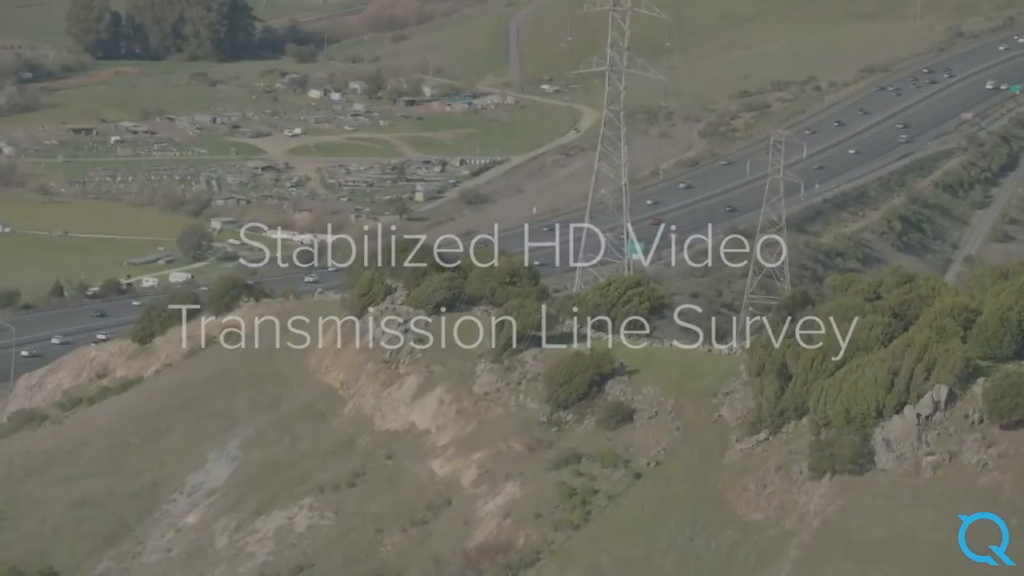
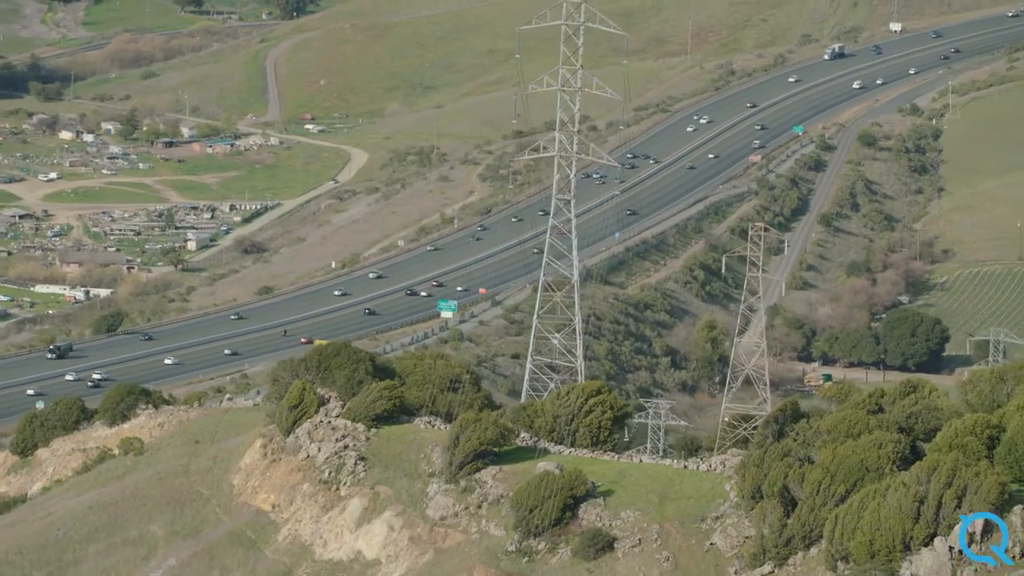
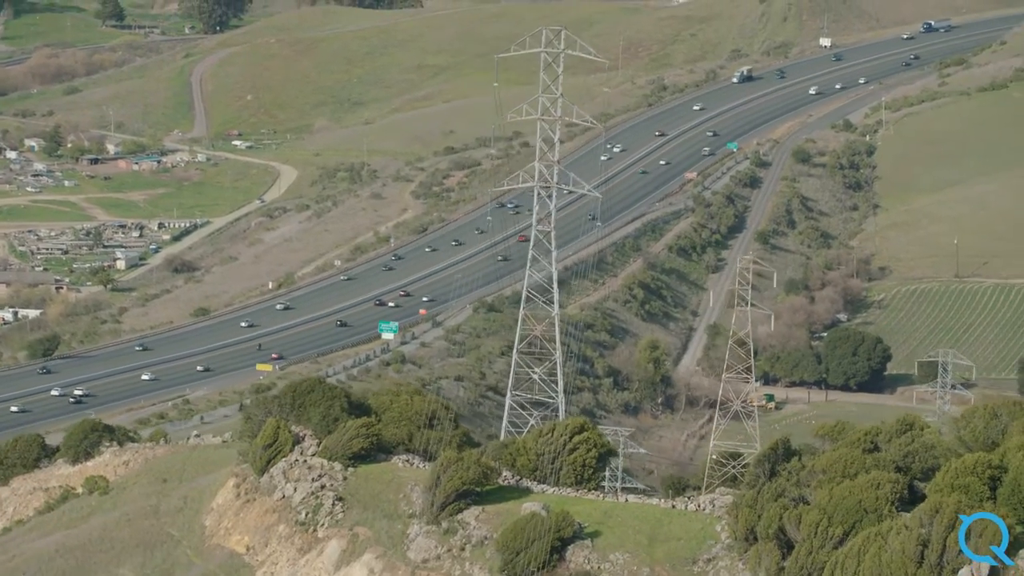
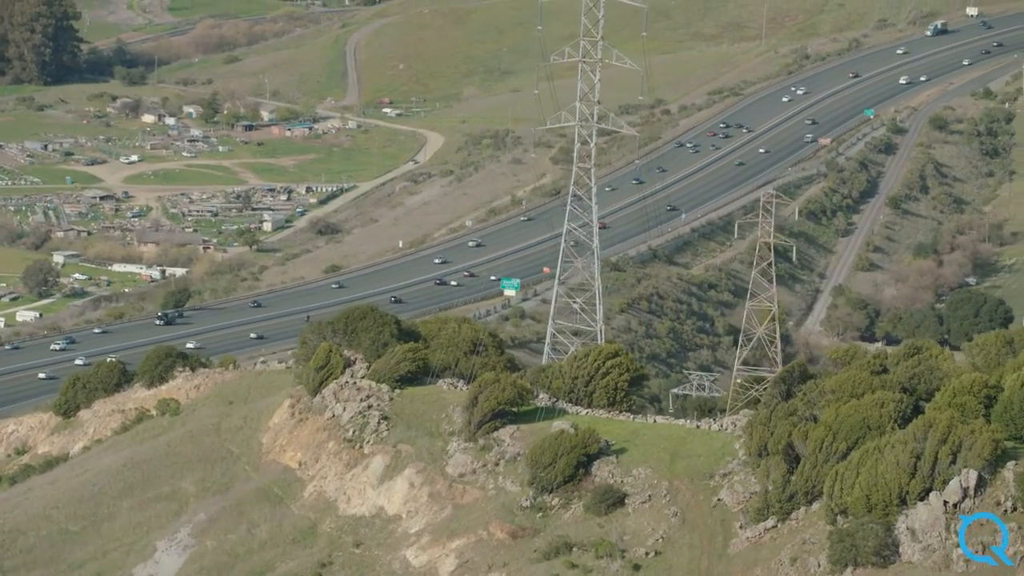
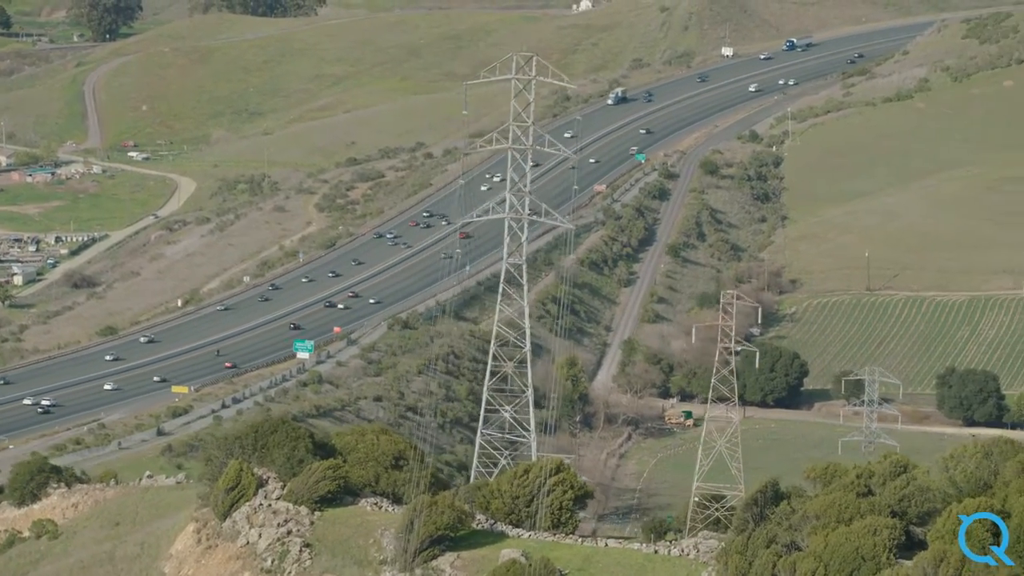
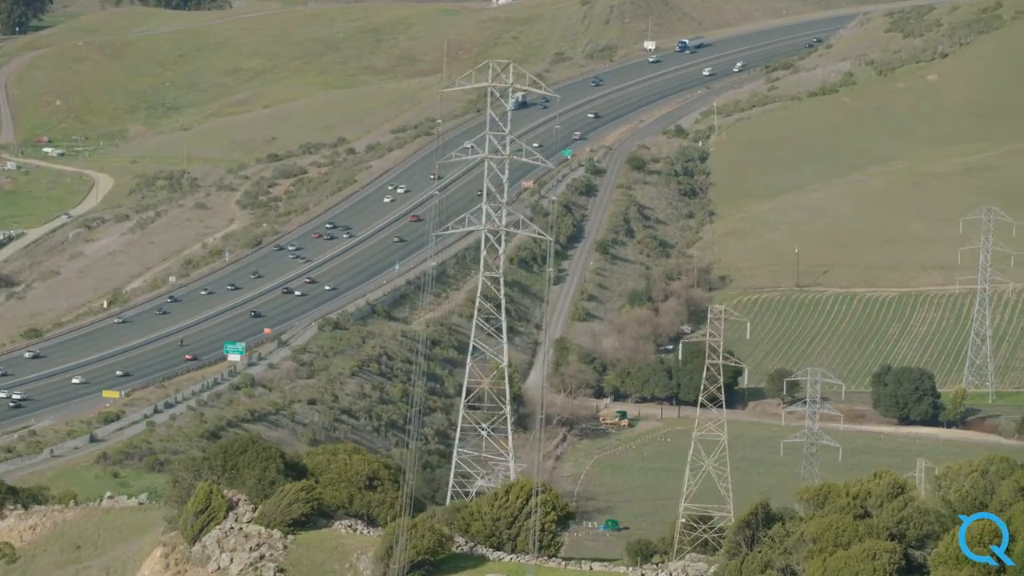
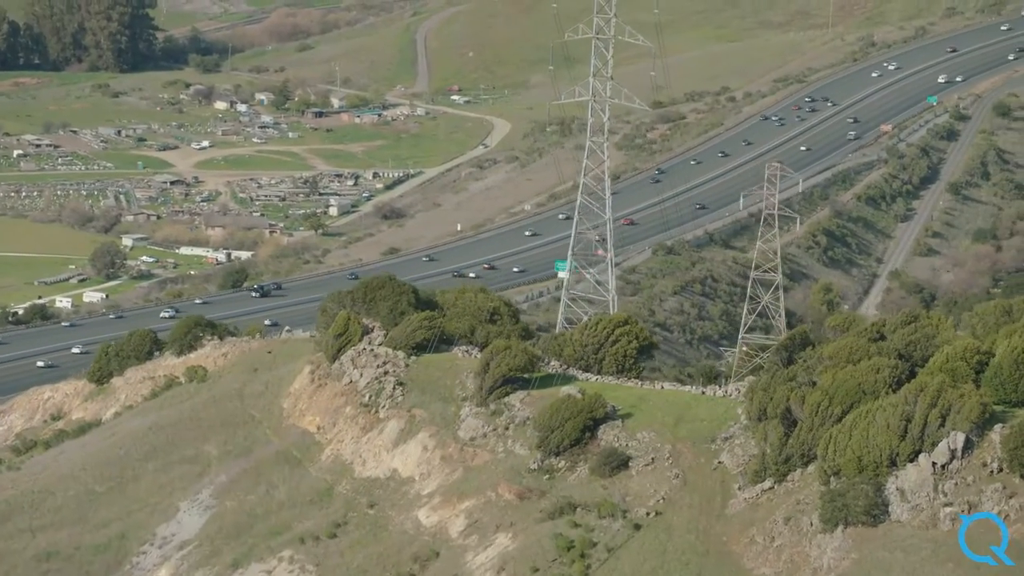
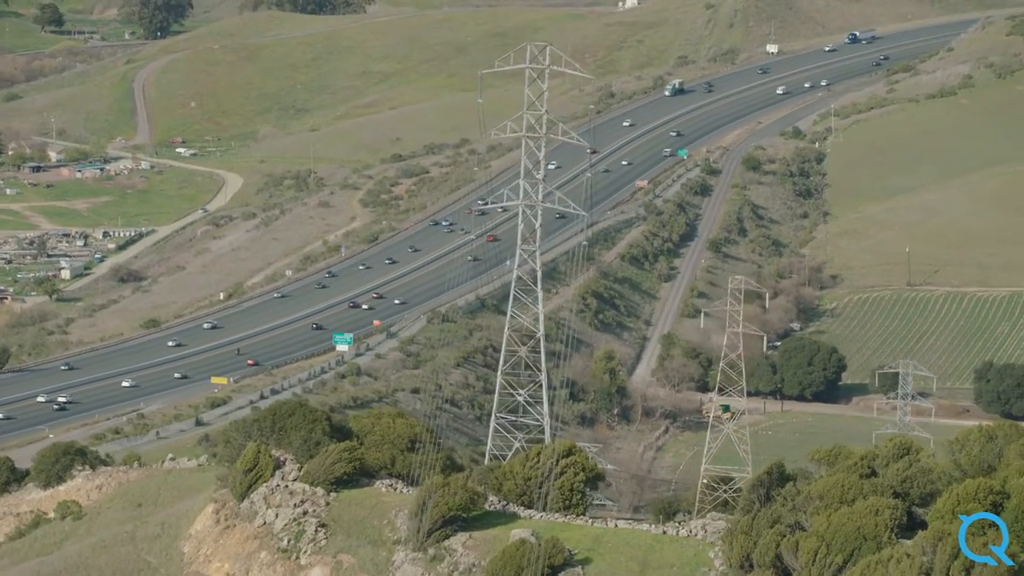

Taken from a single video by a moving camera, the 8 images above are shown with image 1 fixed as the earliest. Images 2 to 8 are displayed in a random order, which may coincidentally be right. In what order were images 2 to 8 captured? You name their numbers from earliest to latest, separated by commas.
7, 4, 2, 3, 8, 5, 6
